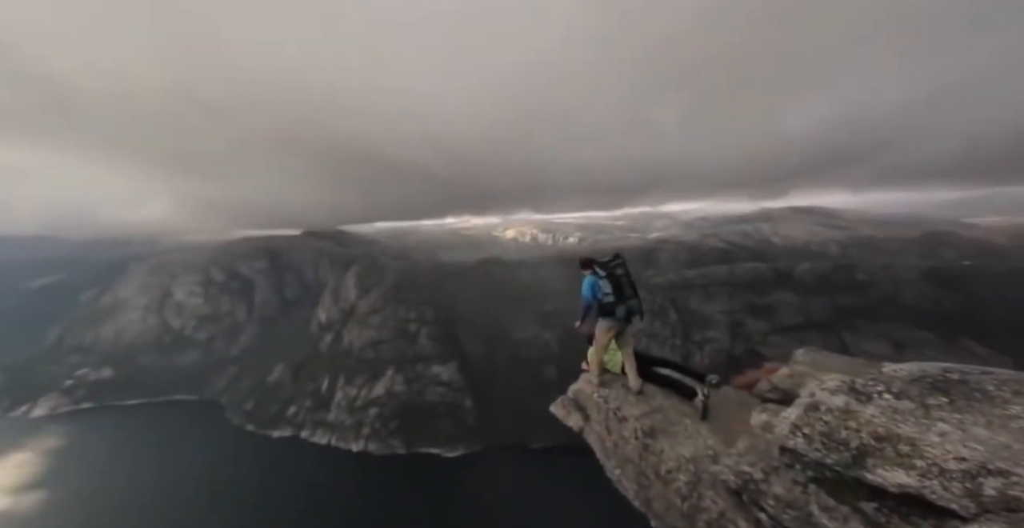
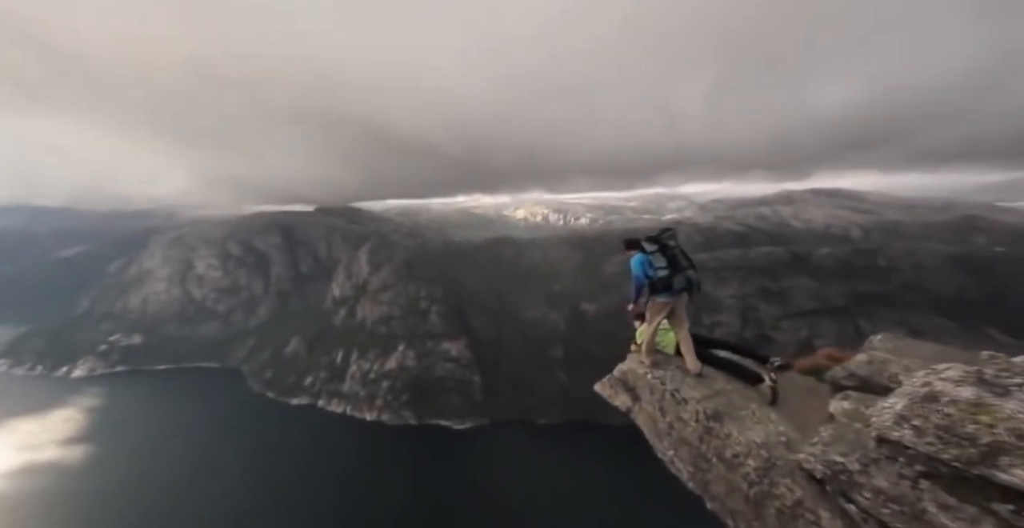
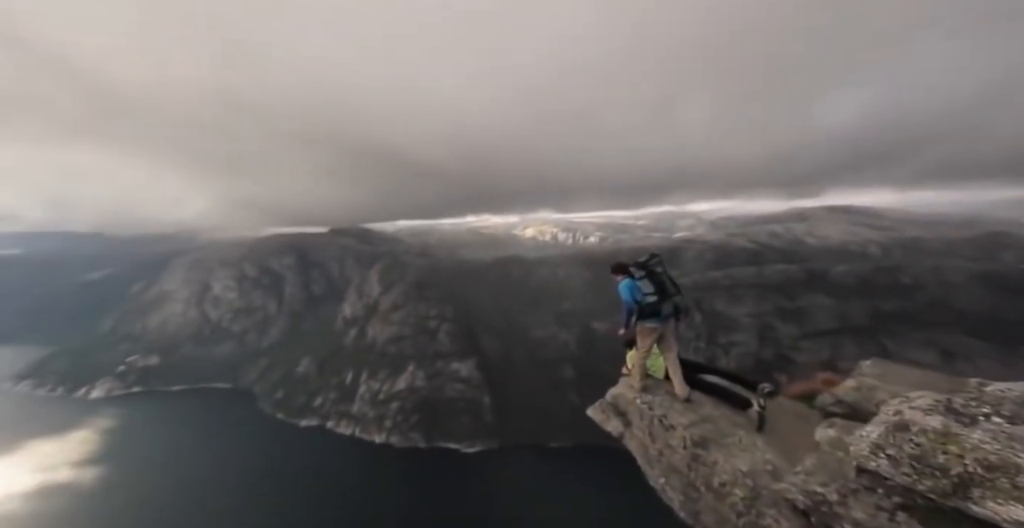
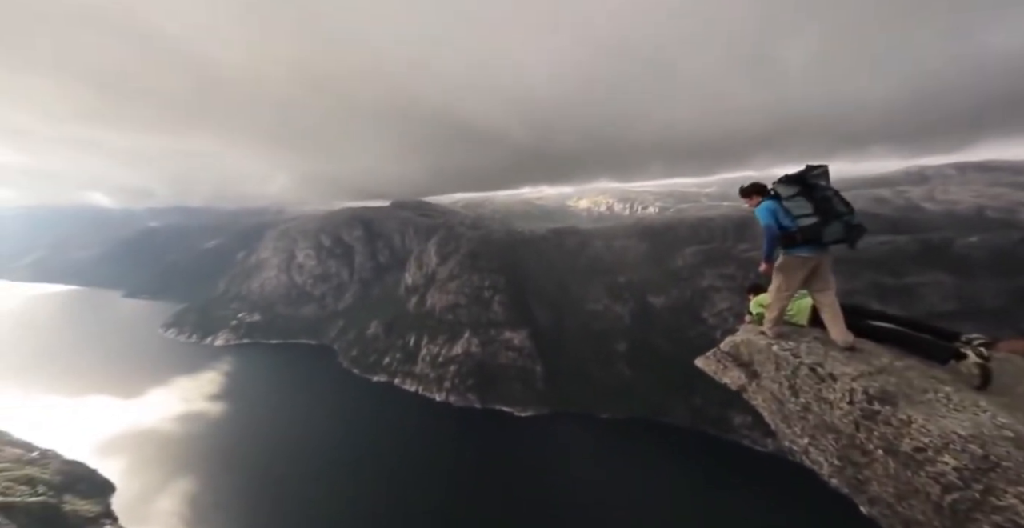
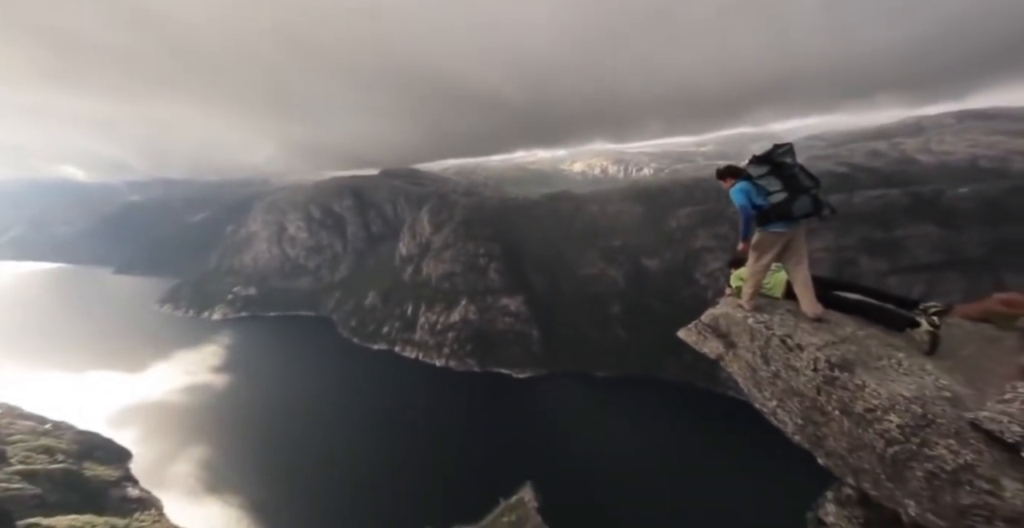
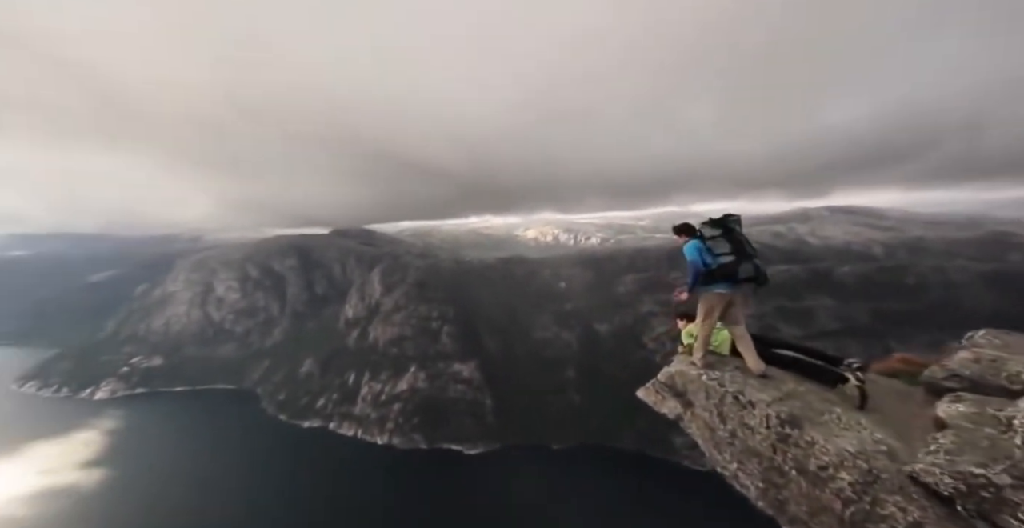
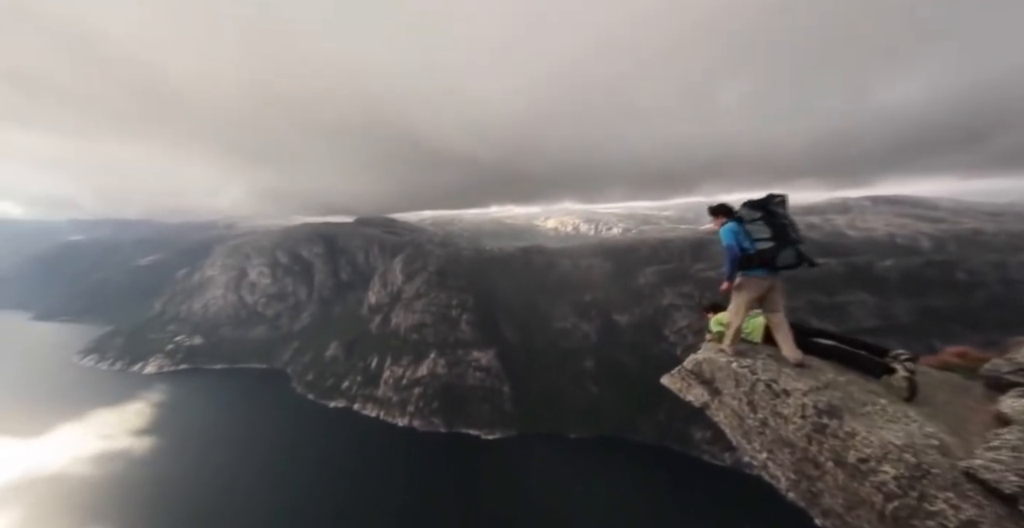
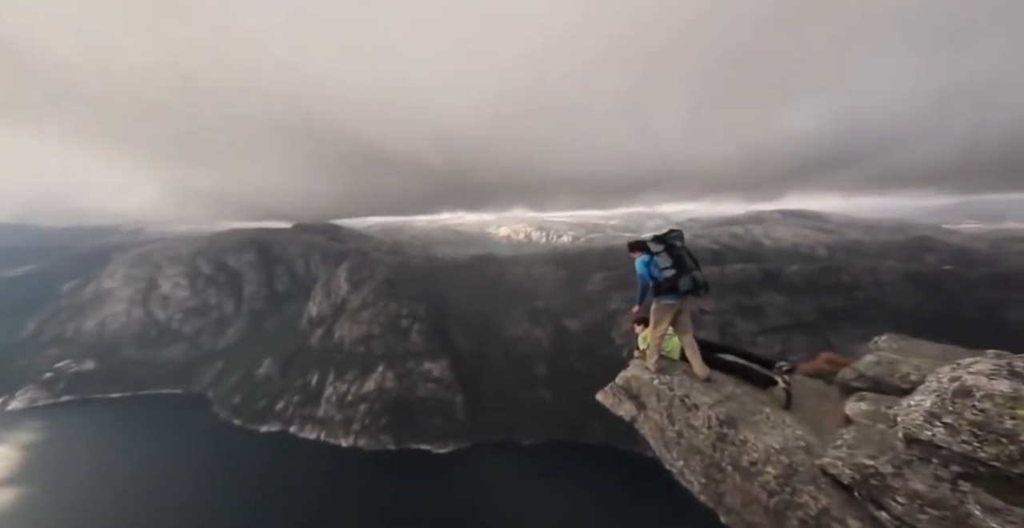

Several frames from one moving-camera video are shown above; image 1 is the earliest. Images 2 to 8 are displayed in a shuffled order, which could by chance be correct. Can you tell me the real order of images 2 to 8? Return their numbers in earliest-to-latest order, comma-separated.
3, 2, 8, 6, 7, 4, 5
